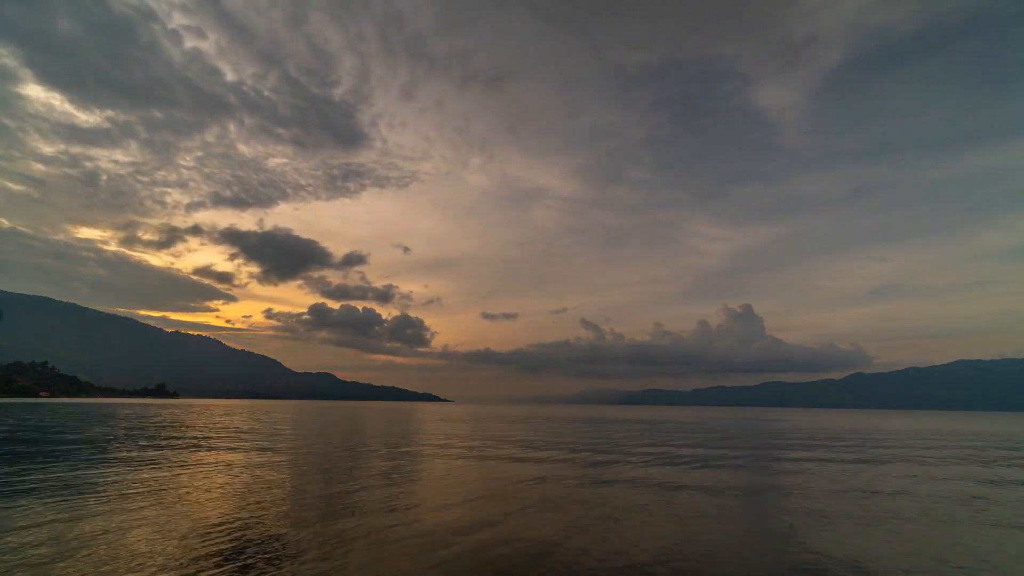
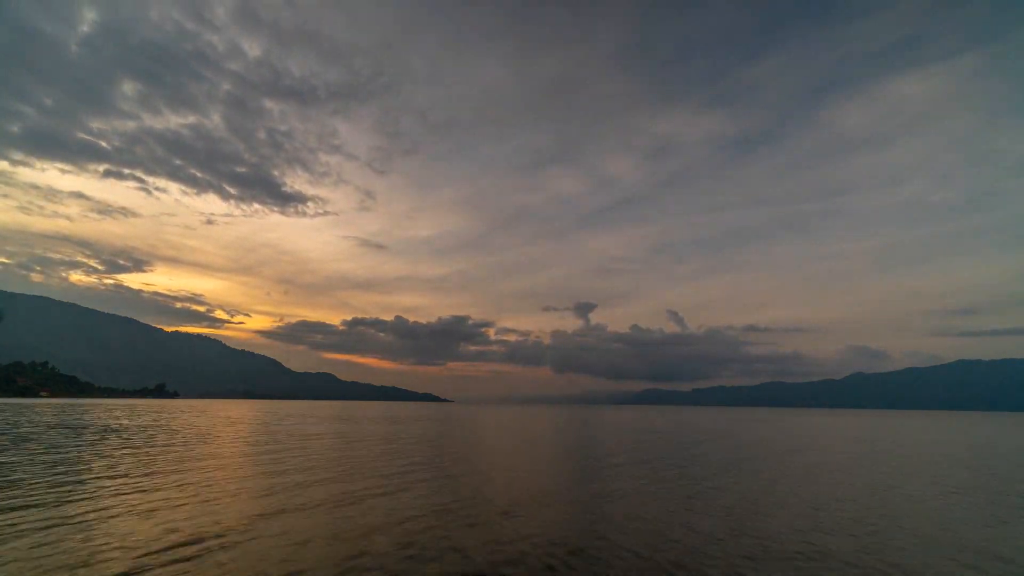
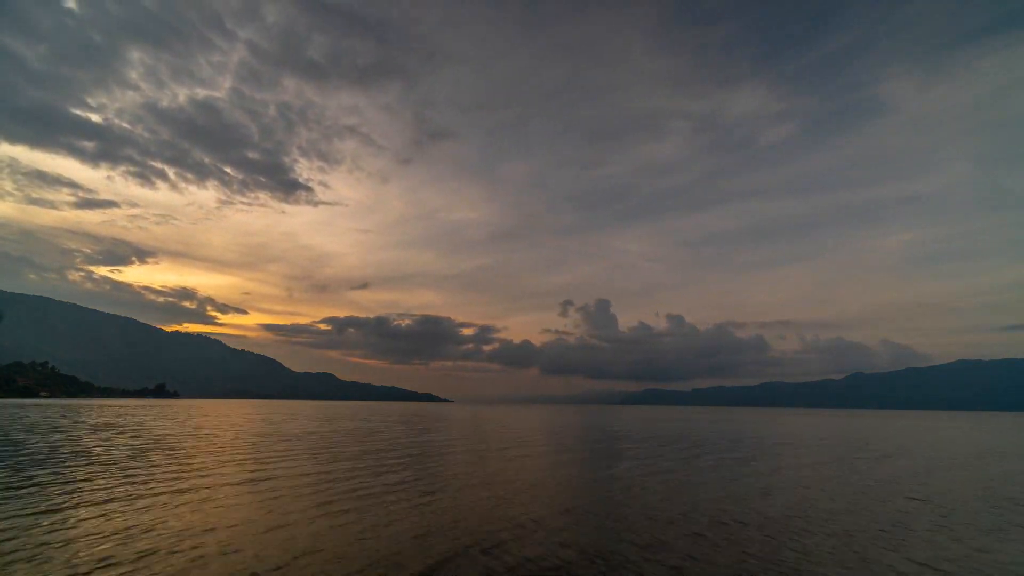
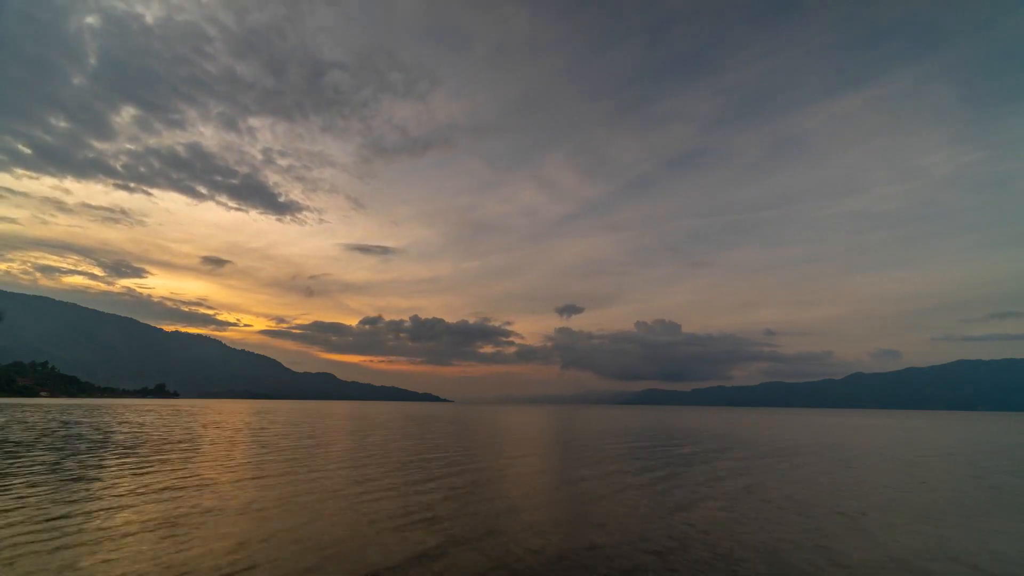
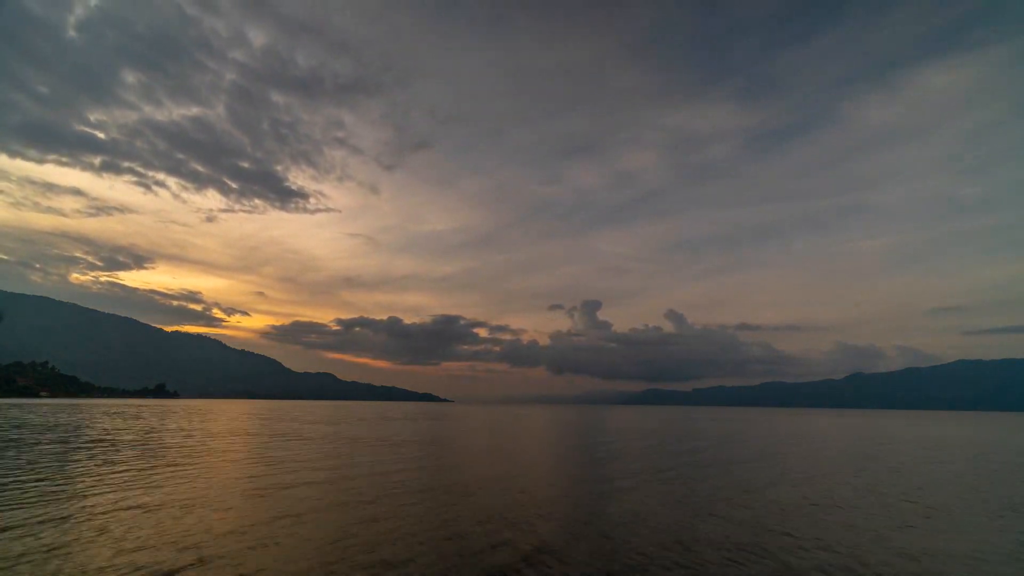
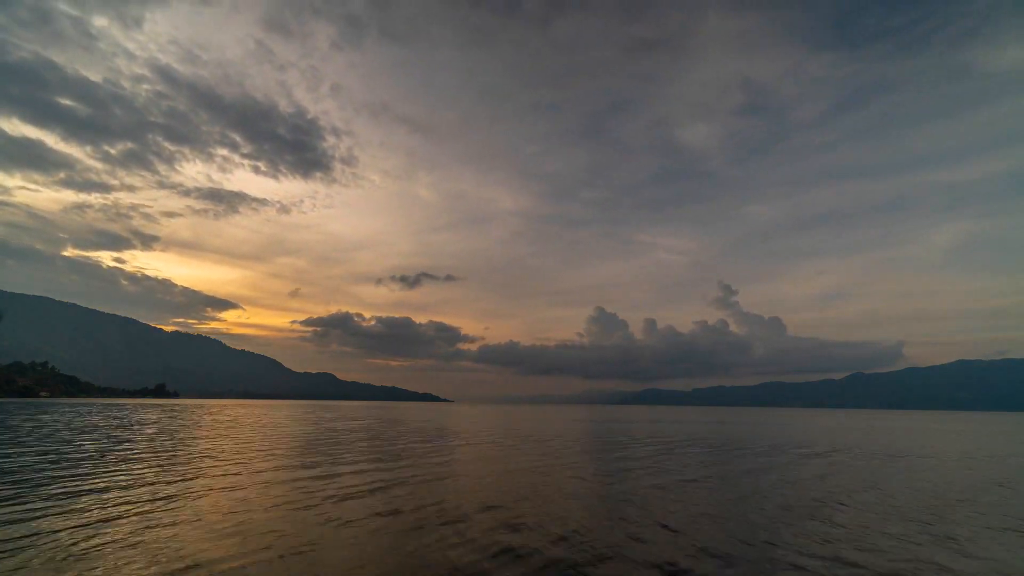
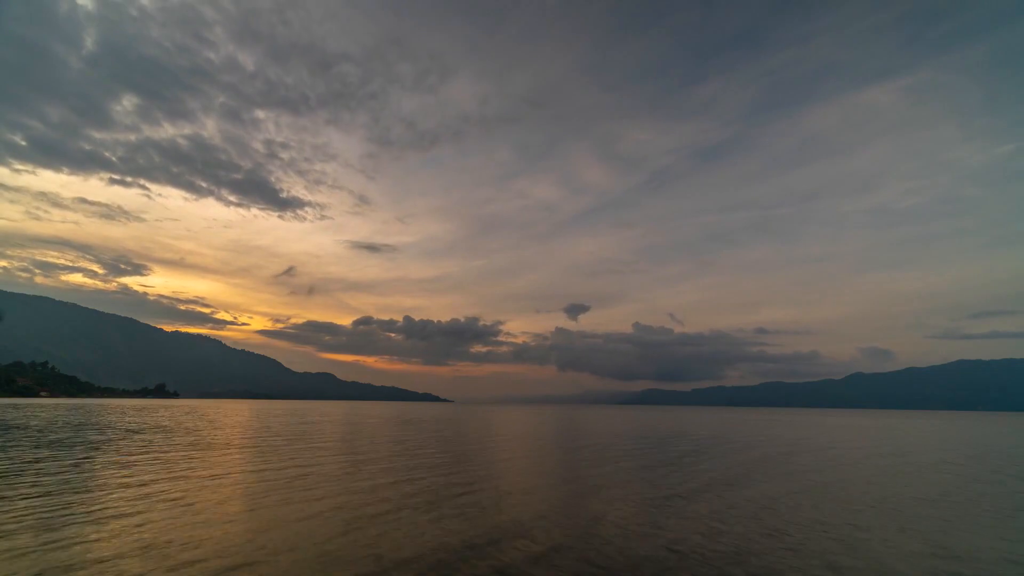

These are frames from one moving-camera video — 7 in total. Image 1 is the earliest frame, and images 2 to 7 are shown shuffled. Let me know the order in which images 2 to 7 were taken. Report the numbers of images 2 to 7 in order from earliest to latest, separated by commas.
6, 3, 5, 2, 7, 4
